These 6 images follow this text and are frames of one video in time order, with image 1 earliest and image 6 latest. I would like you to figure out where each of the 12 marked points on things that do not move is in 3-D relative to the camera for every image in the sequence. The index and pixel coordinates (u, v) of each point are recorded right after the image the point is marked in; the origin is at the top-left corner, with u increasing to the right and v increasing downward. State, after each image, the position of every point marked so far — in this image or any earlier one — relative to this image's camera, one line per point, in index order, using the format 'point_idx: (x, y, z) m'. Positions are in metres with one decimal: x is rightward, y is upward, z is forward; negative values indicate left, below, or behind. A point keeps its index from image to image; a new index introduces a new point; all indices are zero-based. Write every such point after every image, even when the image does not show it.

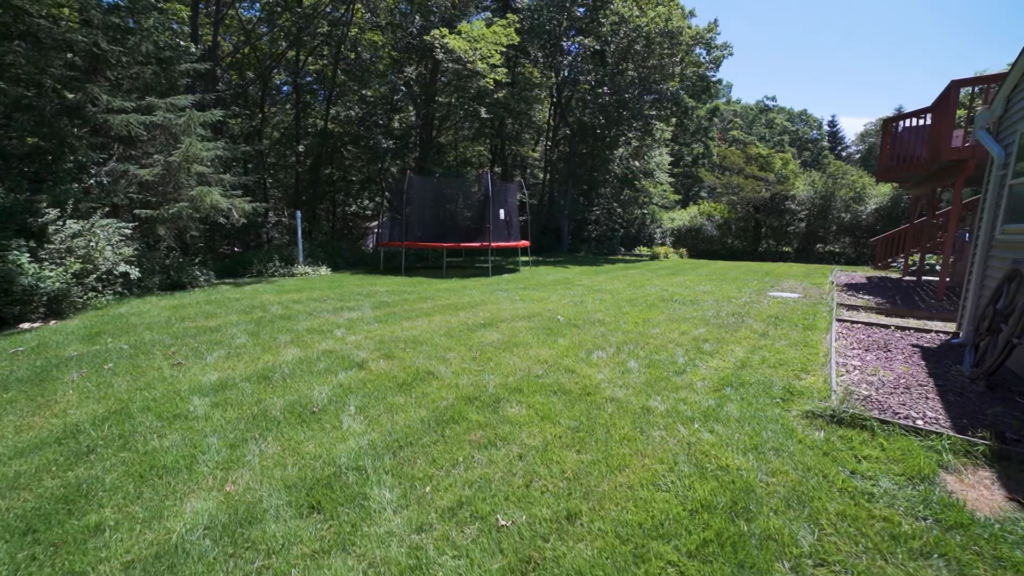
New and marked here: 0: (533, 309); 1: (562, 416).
0: (+0.4, -0.4, +7.1) m
1: (+0.4, -1.0, +3.1) m
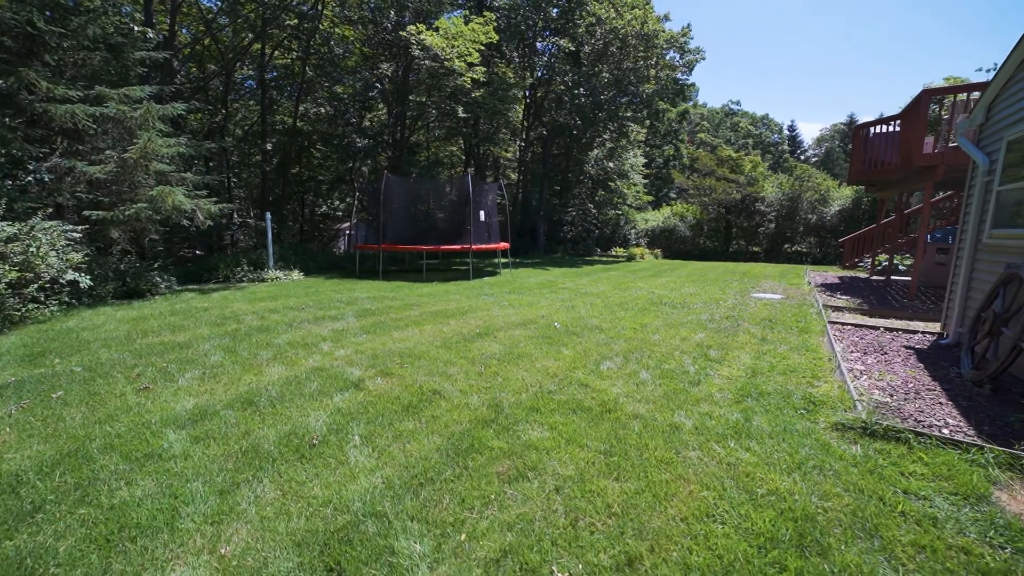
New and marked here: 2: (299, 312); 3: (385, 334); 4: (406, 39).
0: (+0.3, -0.5, +6.9) m
1: (+0.6, -1.1, +2.9) m
2: (-3.3, -0.4, +6.4) m
3: (-1.7, -0.6, +5.3) m
4: (-3.6, +8.4, +13.7) m
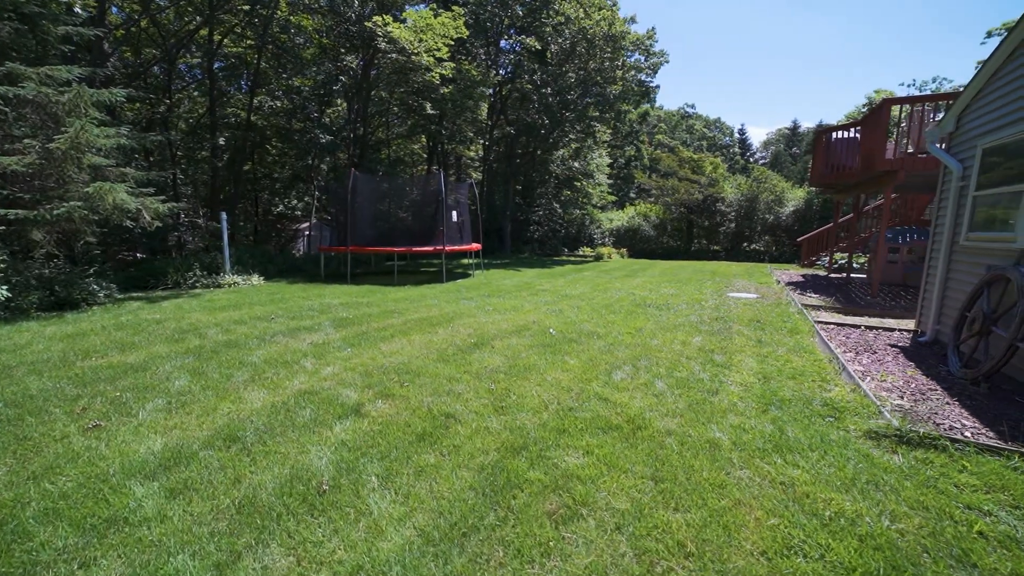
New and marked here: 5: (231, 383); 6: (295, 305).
0: (+0.1, -0.5, +6.6) m
1: (+0.8, -1.1, +2.7) m
2: (-3.4, -0.5, +5.8) m
3: (-1.7, -0.7, +4.9) m
4: (-4.5, +8.3, +13.0) m
5: (-2.5, -0.9, +3.6) m
6: (-3.8, -0.3, +7.1) m
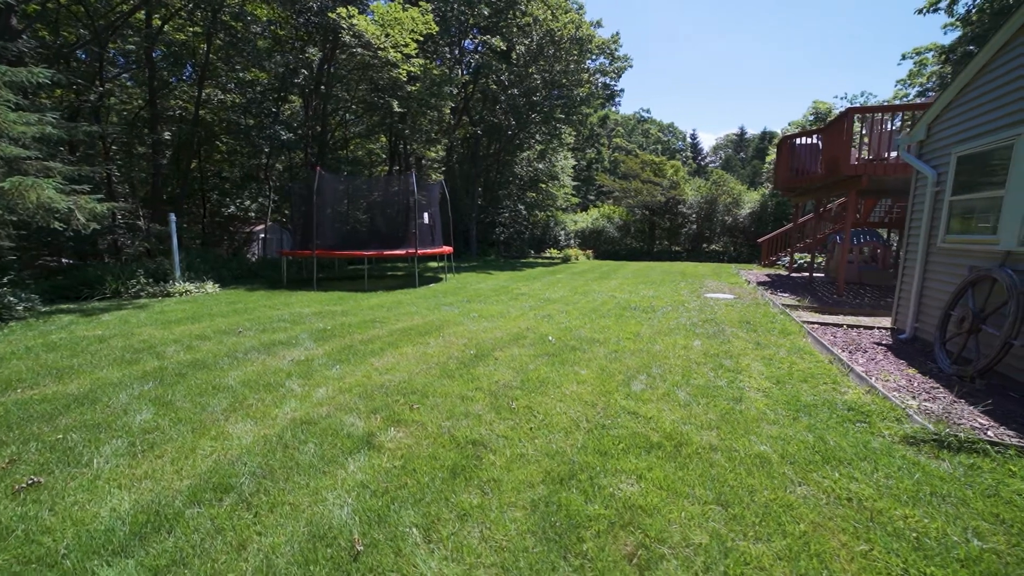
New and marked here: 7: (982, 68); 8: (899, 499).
0: (0.0, -0.6, +6.3) m
1: (+1.1, -1.2, +2.5) m
2: (-3.5, -0.6, +5.1) m
3: (-1.6, -0.8, +4.4) m
4: (-5.4, +8.1, +12.2) m
5: (-2.3, -1.0, +3.1) m
6: (-3.9, -0.4, +6.4) m
7: (+5.5, +2.5, +4.7) m
8: (+2.2, -1.2, +2.3) m
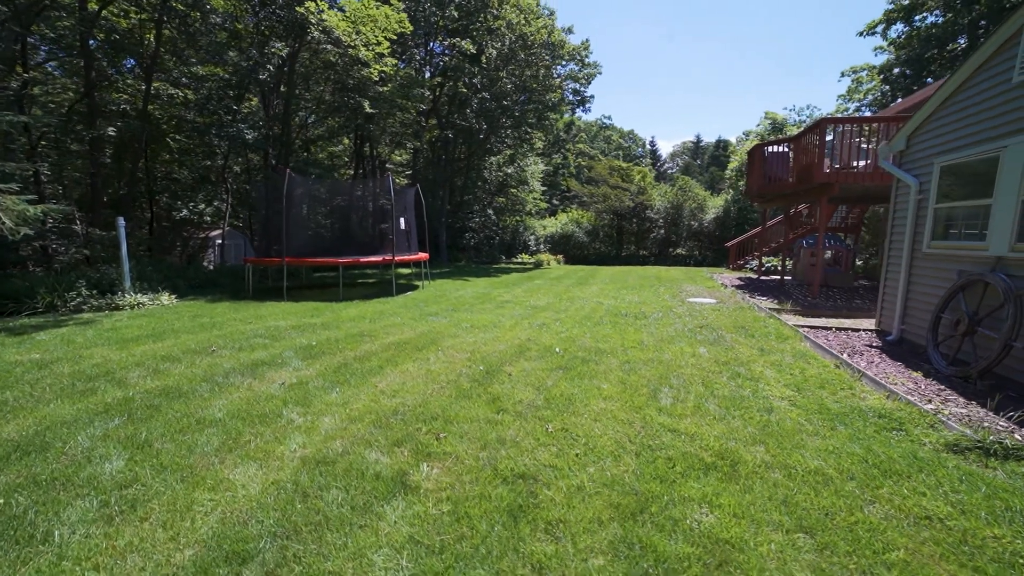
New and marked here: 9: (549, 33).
0: (0.0, -0.7, +6.0) m
1: (+1.4, -1.3, +2.3) m
2: (-3.3, -0.8, +4.5) m
3: (-1.4, -0.9, +4.0) m
4: (-6.1, +7.8, +11.5) m
5: (-2.0, -1.1, +2.6) m
6: (-3.9, -0.6, +5.7) m
7: (+5.5, +2.5, +5.0) m
8: (+2.6, -1.2, +2.2) m
9: (+1.6, +11.5, +18.3) m
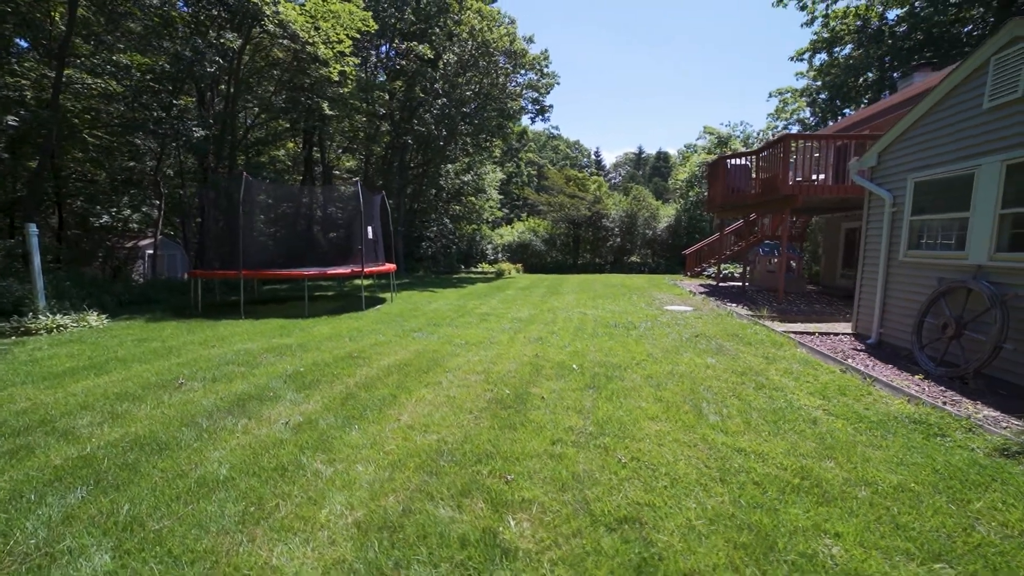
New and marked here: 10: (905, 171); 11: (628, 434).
0: (0.0, -0.9, +5.7) m
1: (+2.0, -1.3, +2.1) m
2: (-3.0, -1.0, +3.7) m
3: (-1.1, -1.1, +3.4) m
4: (-6.8, +7.4, +10.4) m
5: (-1.5, -1.2, +2.0) m
6: (-3.8, -0.9, +4.8) m
7: (+5.6, +2.4, +5.4) m
8: (+3.1, -1.3, +2.2) m
9: (-0.2, +11.1, +18.3) m
10: (+5.7, +1.7, +5.9) m
11: (+0.9, -1.2, +3.2) m
